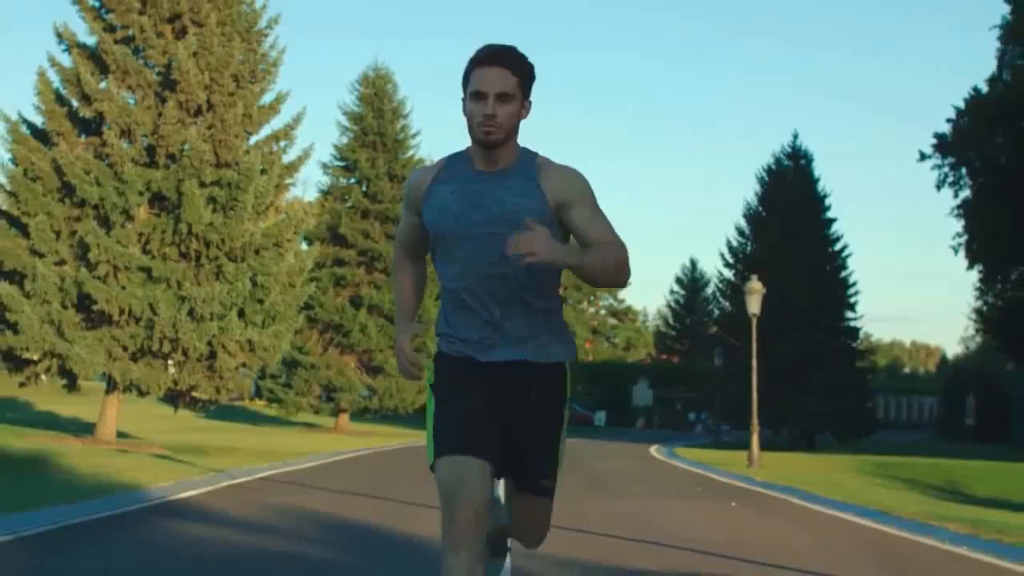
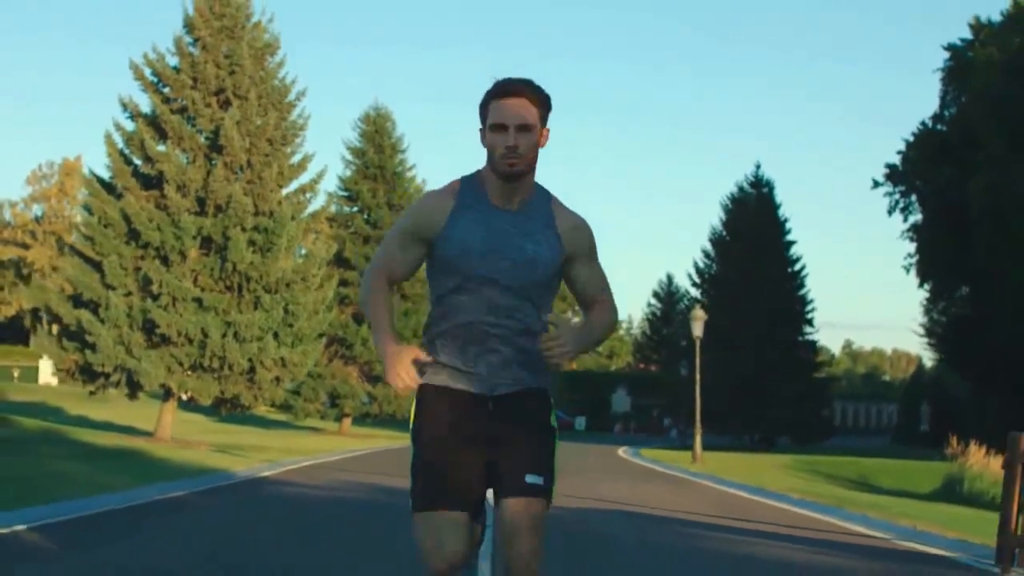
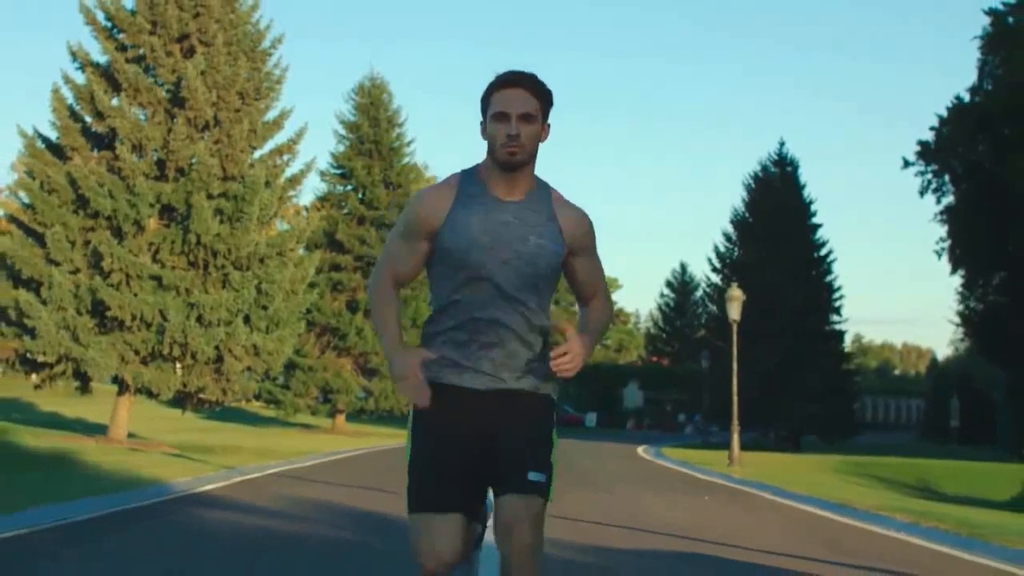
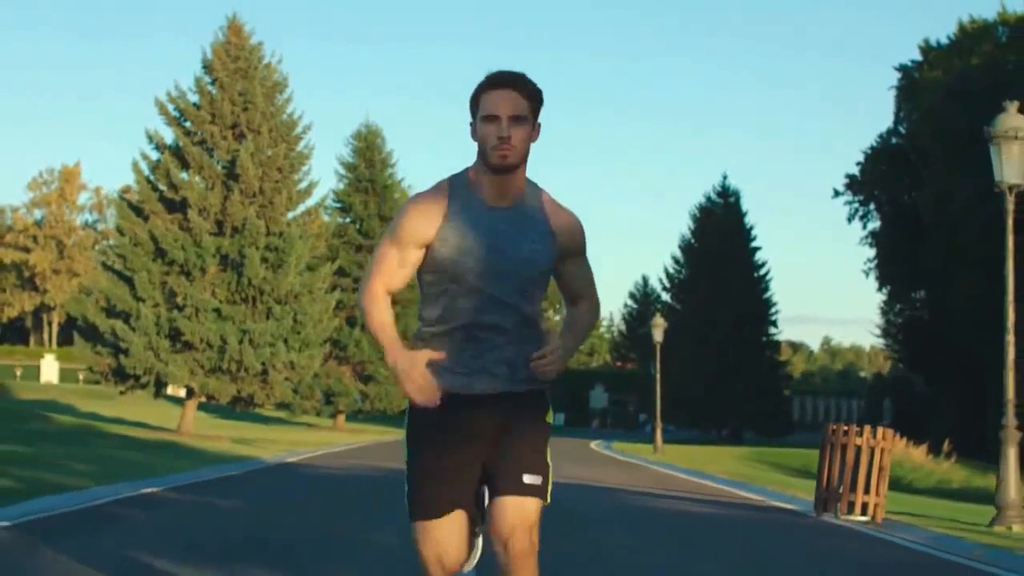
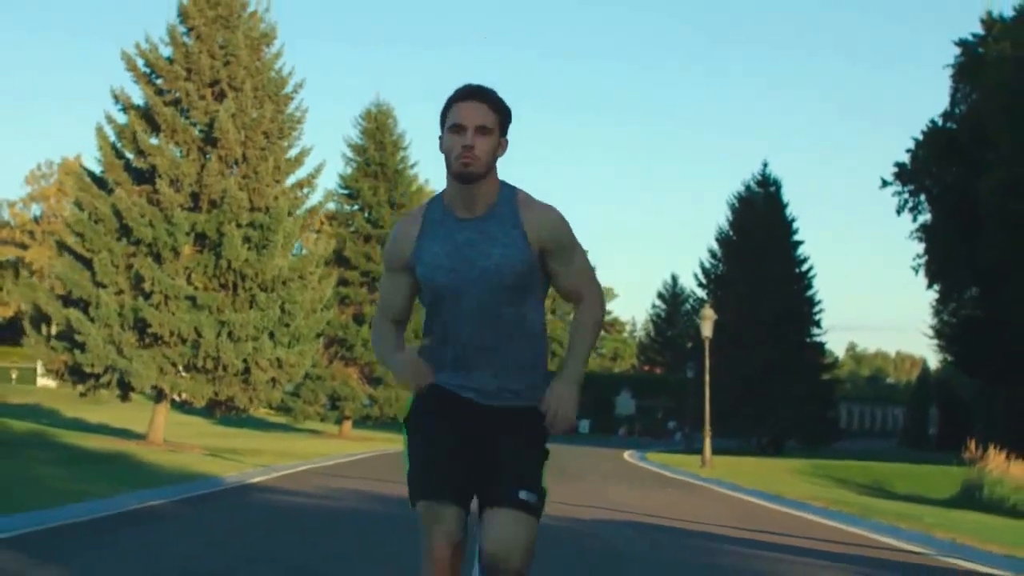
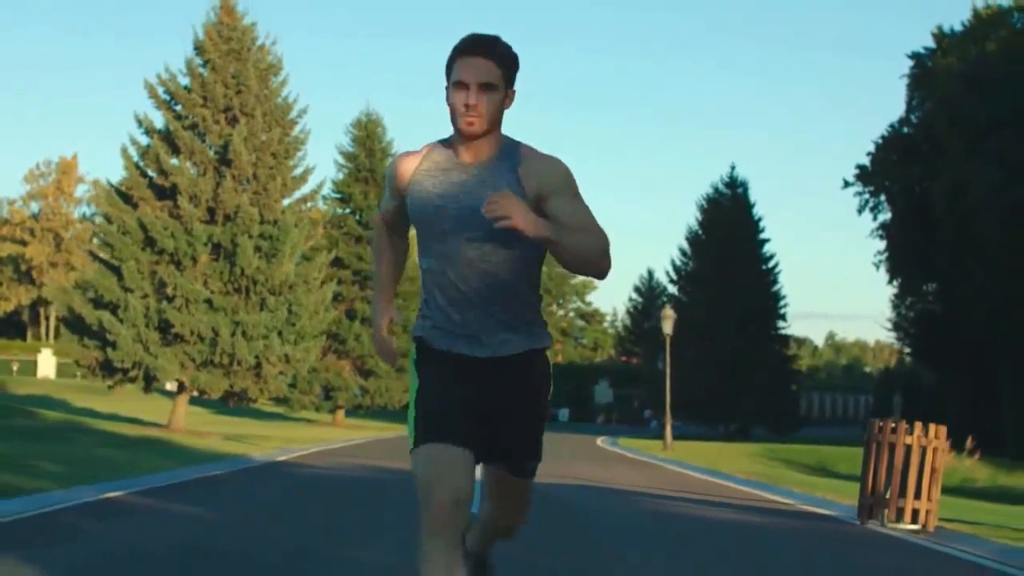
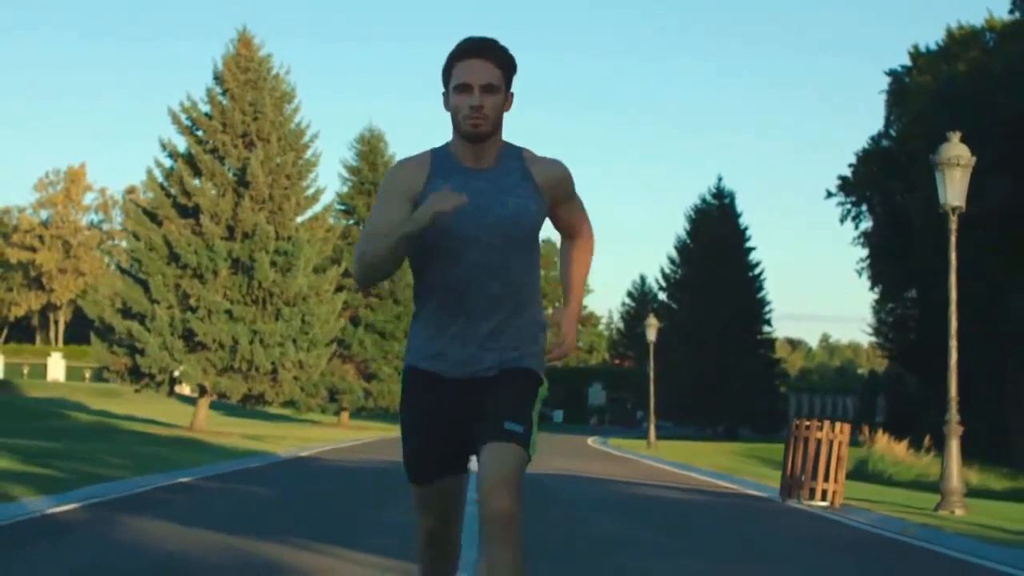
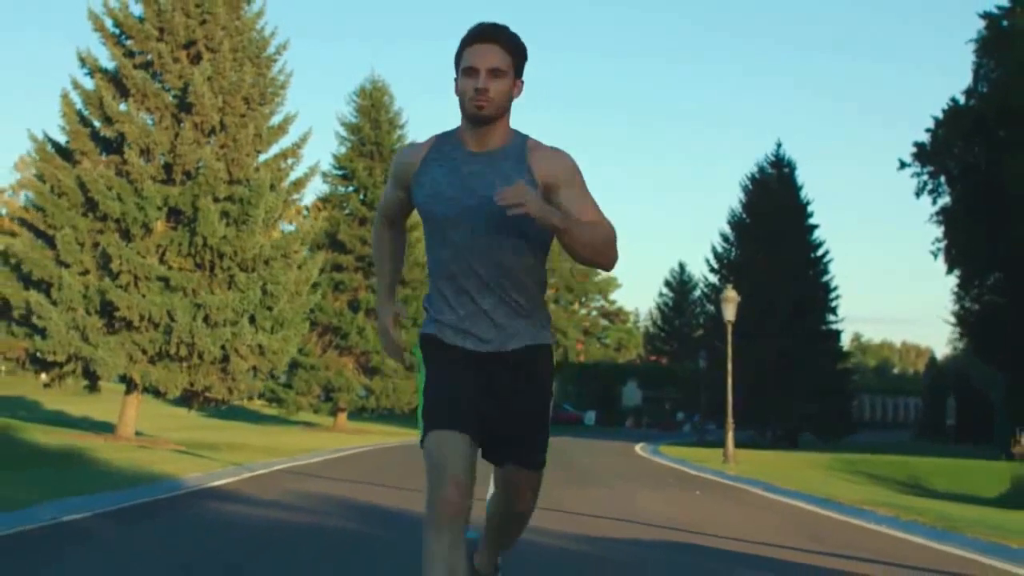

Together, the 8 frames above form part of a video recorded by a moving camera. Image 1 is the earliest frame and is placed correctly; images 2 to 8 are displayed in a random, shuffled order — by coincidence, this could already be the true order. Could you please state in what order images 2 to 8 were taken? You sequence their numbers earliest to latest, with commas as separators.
3, 8, 5, 2, 6, 4, 7
